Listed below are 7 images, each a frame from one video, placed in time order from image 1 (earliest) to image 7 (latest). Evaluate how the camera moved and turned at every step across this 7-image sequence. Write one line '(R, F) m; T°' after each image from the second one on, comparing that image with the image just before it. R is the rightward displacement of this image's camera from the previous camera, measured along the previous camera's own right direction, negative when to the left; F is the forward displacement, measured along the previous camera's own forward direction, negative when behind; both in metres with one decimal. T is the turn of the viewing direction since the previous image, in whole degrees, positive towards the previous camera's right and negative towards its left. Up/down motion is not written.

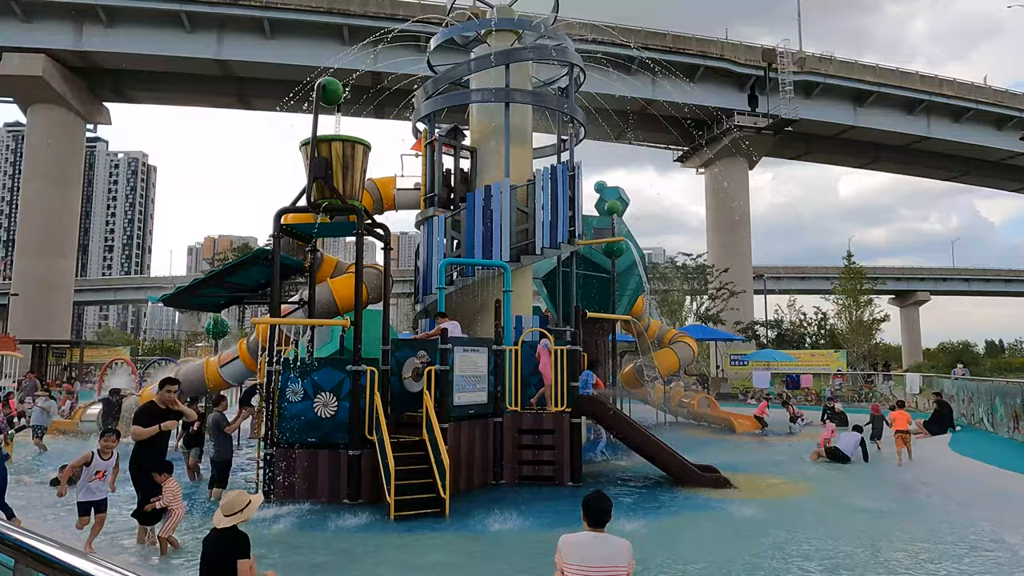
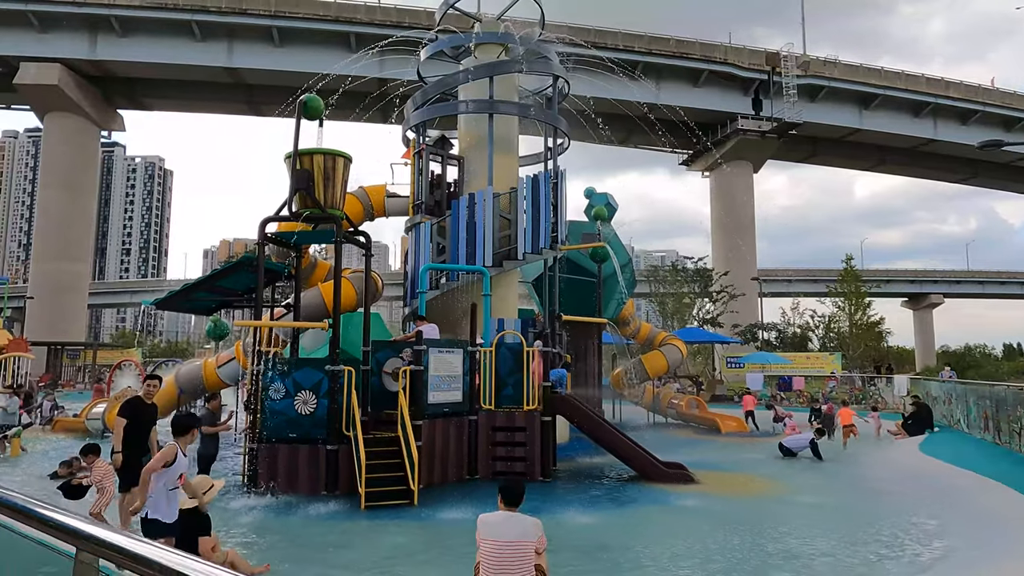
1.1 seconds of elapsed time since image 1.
(+0.6, -0.5) m; -1°
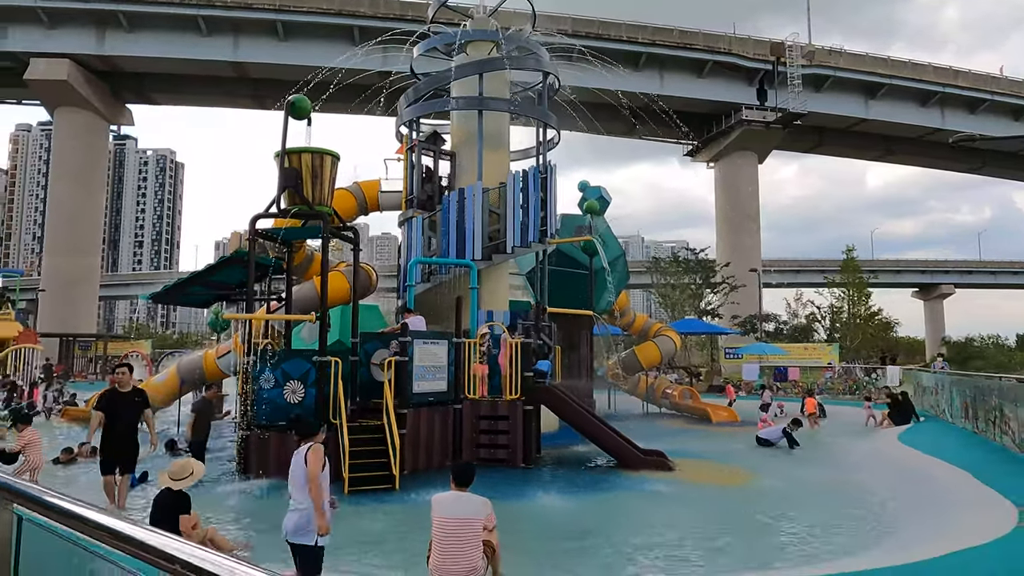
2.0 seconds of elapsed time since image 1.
(+0.4, -0.3) m; -1°
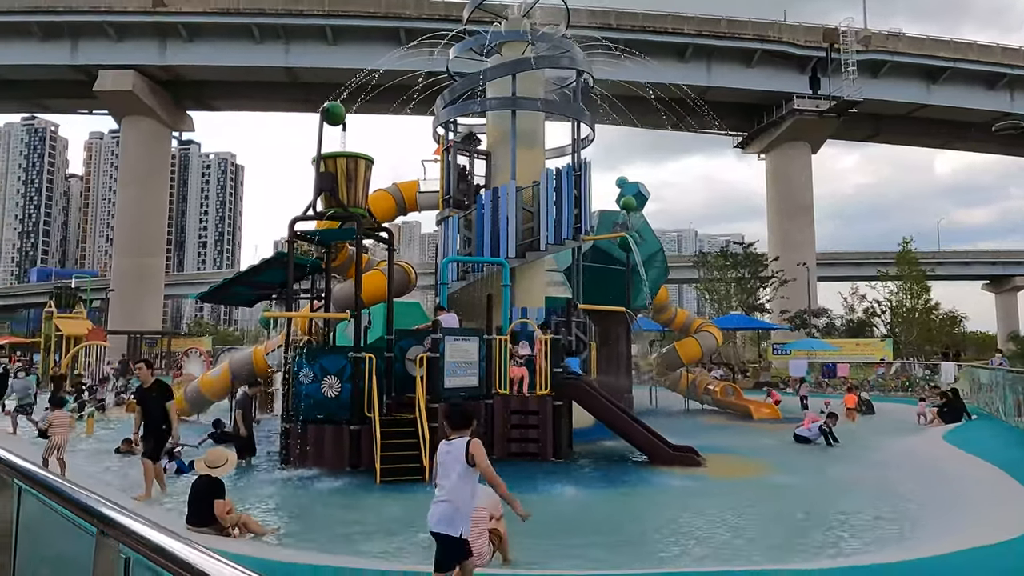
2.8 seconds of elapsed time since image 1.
(+0.4, -0.2) m; -4°
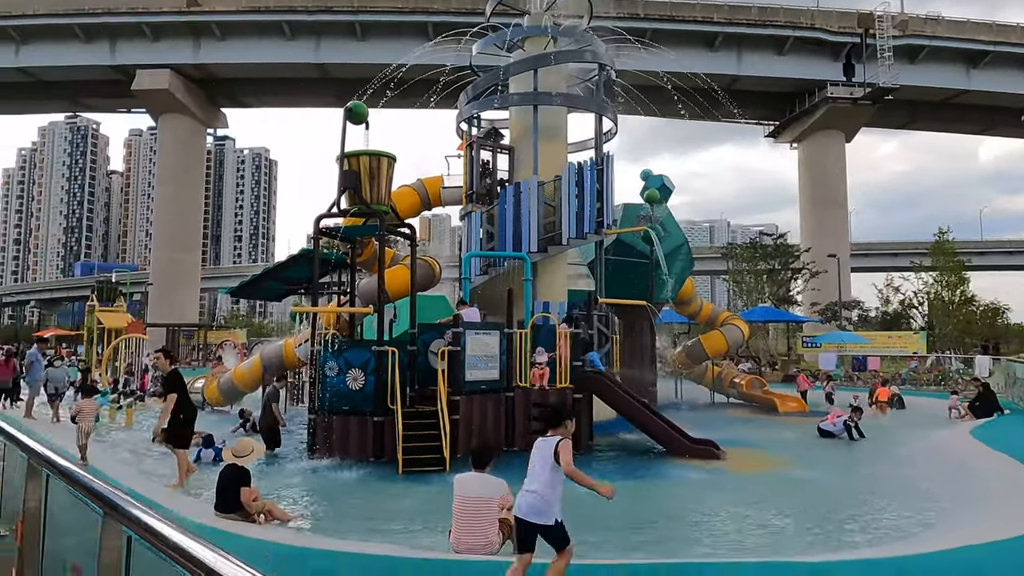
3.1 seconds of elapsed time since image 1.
(+0.2, -0.2) m; -3°
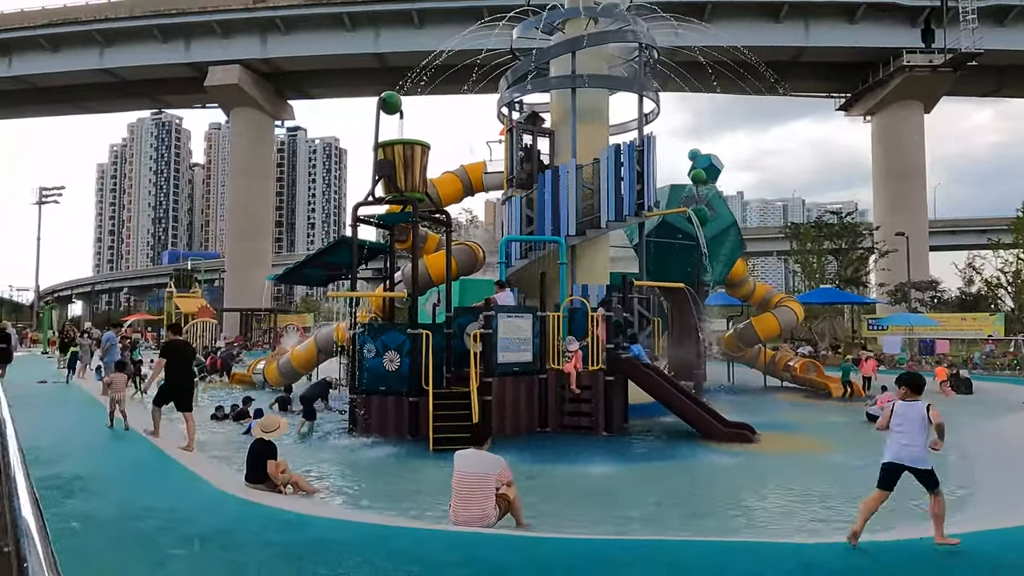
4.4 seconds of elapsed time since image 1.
(+0.6, -0.1) m; -6°
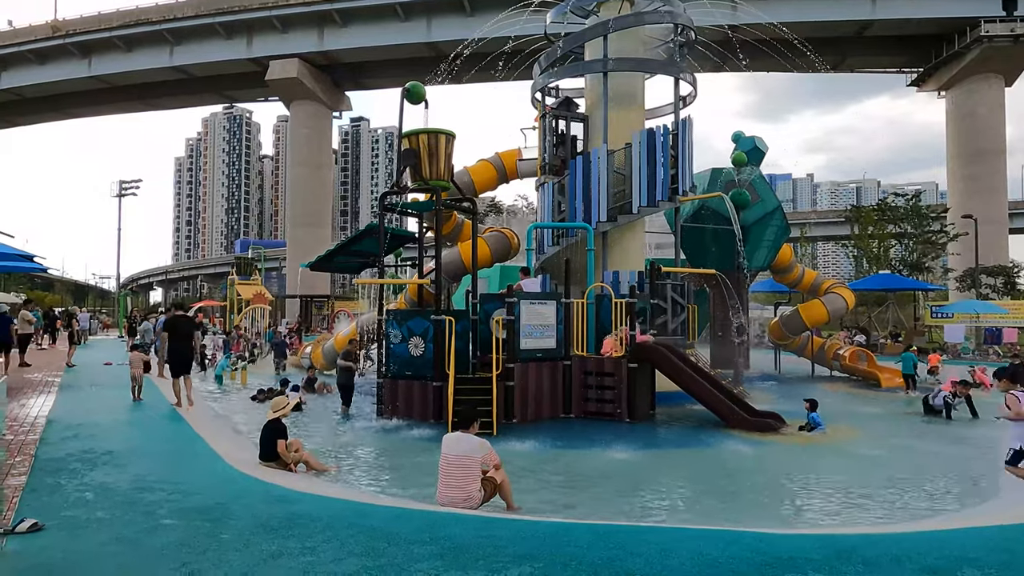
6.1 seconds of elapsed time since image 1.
(+0.6, 0.0) m; -5°
